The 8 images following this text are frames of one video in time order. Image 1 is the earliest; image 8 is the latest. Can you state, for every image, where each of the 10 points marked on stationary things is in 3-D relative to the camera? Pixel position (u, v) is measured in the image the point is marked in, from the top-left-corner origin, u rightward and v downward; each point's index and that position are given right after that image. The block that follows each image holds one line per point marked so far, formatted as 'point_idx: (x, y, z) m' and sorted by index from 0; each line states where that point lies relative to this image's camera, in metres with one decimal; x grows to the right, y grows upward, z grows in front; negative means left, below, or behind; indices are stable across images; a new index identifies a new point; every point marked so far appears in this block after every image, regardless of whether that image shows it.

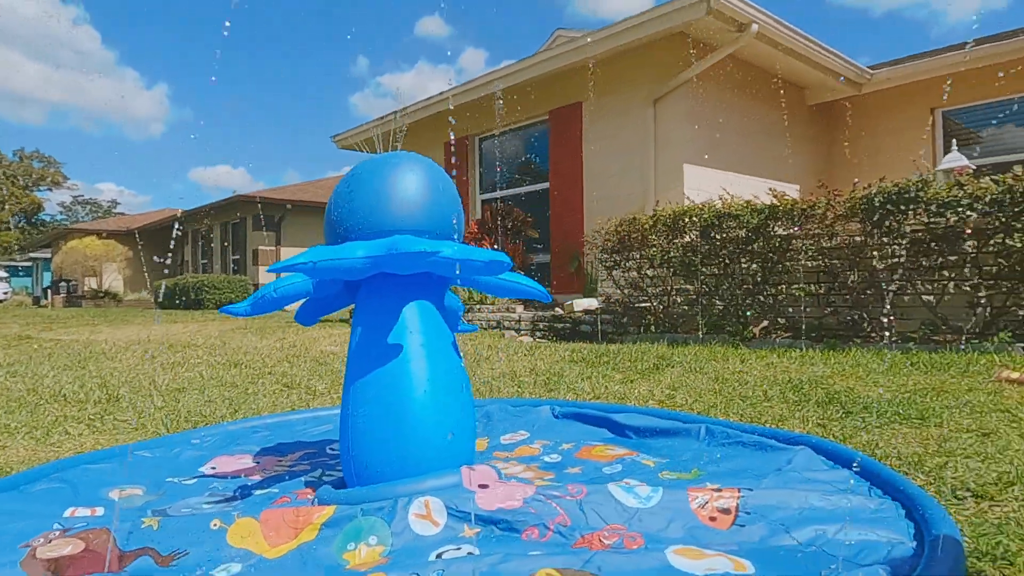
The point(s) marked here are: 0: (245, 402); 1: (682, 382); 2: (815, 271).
0: (-1.1, -0.5, +2.7) m
1: (+0.8, -0.4, +3.0) m
2: (+2.0, +0.1, +4.4) m
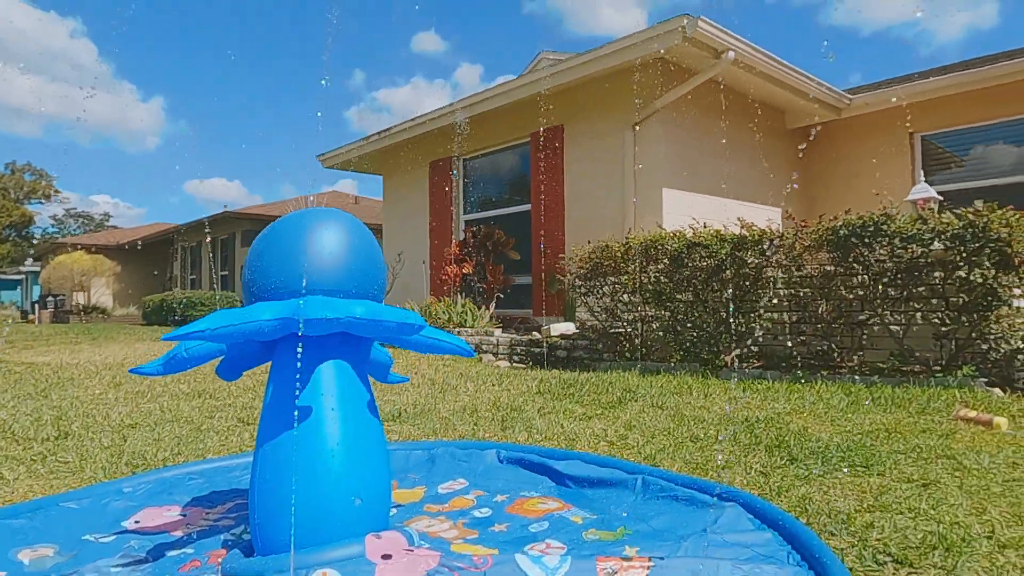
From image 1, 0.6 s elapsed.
0: (-1.3, -0.6, +2.7) m
1: (+0.6, -0.6, +2.9) m
2: (+1.8, -0.1, +4.4) m
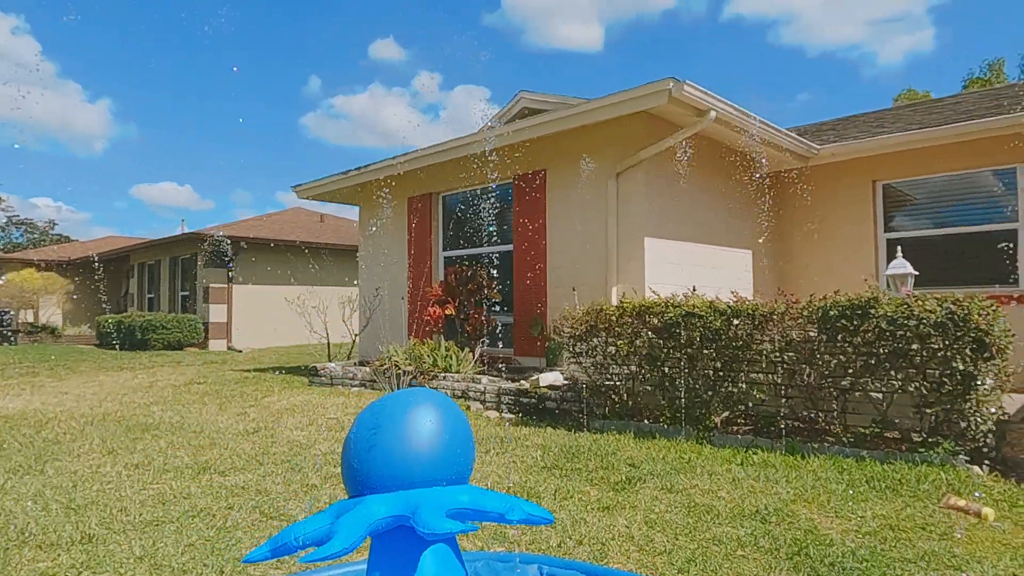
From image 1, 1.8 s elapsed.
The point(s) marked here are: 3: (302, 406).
0: (-1.2, -1.1, +2.7) m
1: (+0.7, -1.0, +3.1) m
2: (+1.8, -0.6, +4.6) m
3: (-2.2, -1.2, +6.8) m
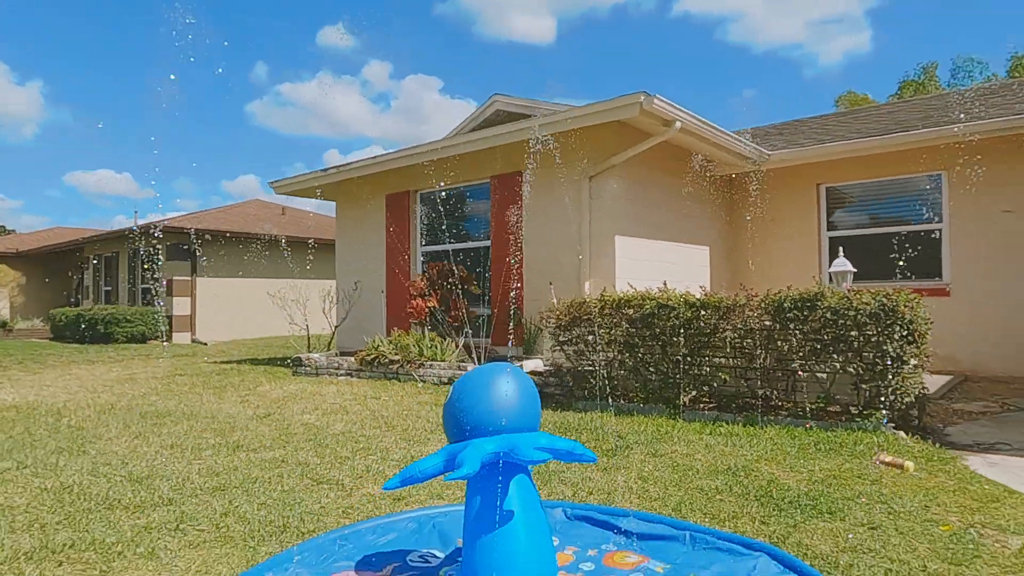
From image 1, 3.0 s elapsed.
0: (-1.1, -1.0, +3.2) m
1: (+0.8, -1.0, +3.7) m
2: (+1.8, -0.5, +5.3) m
3: (-2.3, -1.1, +7.2) m
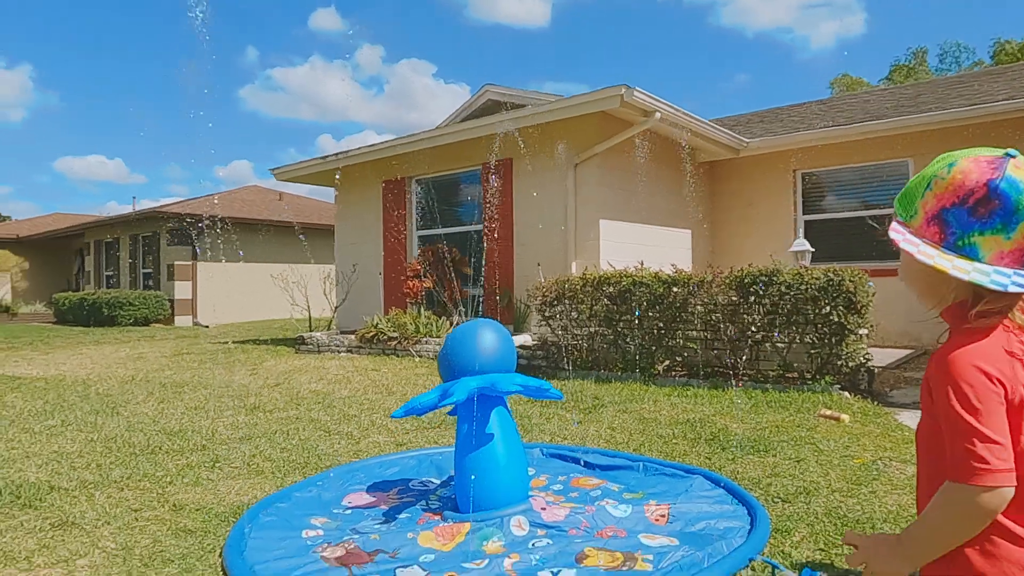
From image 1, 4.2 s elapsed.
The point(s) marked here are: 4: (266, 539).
0: (-1.1, -0.9, +3.7) m
1: (+0.7, -0.9, +4.3) m
2: (+1.7, -0.3, +5.9) m
3: (-2.4, -0.9, +7.8) m
4: (-0.9, -0.9, +2.4) m
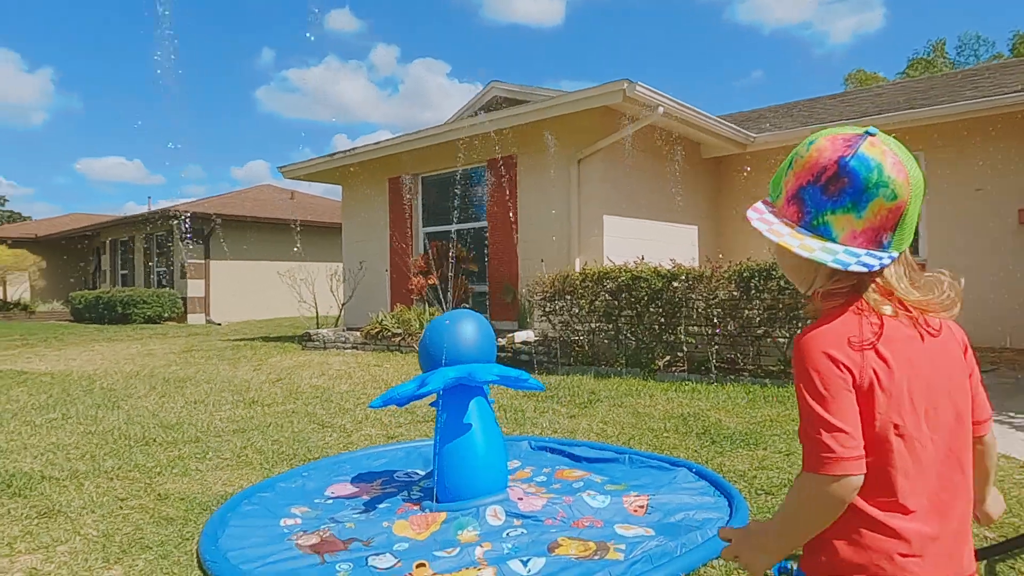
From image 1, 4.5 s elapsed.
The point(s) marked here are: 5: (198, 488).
0: (-1.2, -0.9, +3.8) m
1: (+0.6, -0.8, +4.2) m
2: (+1.7, -0.3, +5.8) m
3: (-2.4, -0.9, +7.8) m
4: (-1.0, -0.9, +2.4) m
5: (-1.4, -0.9, +3.0) m
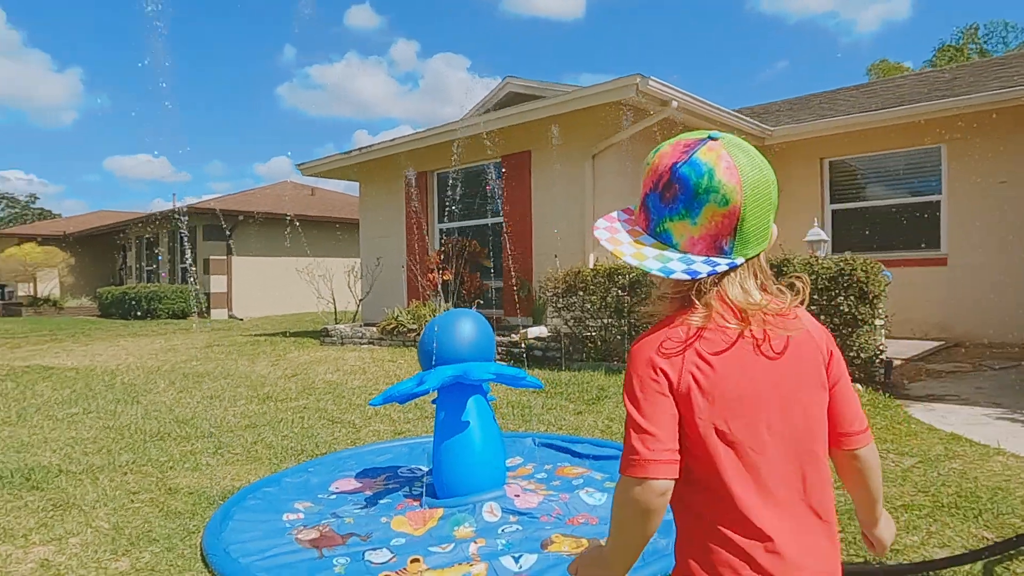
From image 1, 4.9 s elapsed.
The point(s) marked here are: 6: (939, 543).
0: (-1.2, -0.9, +3.8) m
1: (+0.7, -0.8, +4.3) m
2: (+1.8, -0.3, +5.8) m
3: (-2.3, -0.8, +7.9) m
4: (-1.0, -0.9, +2.5) m
5: (-1.4, -0.9, +3.1) m
6: (+1.4, -0.9, +2.2) m
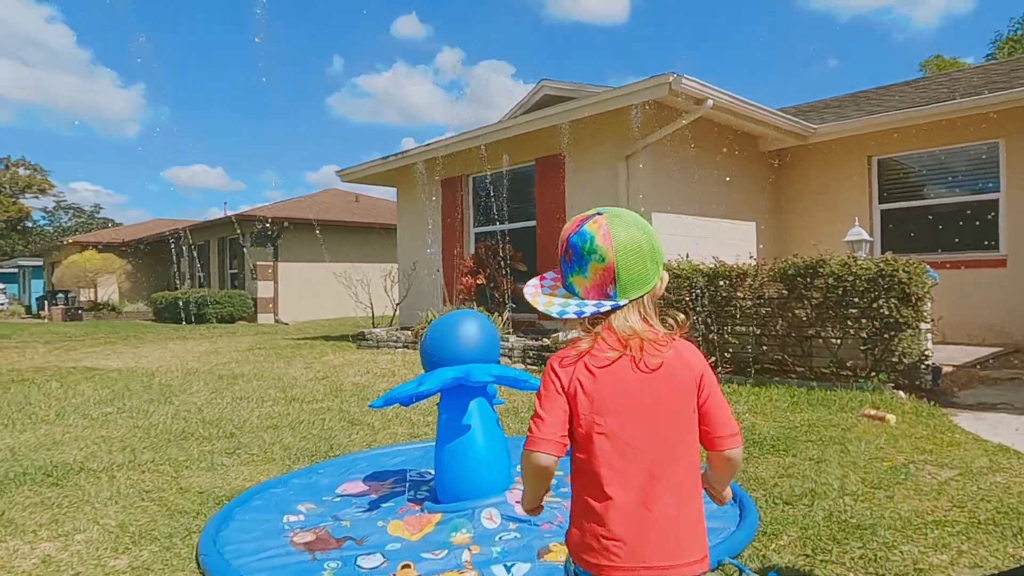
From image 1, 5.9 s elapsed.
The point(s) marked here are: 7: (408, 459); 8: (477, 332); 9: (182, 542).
0: (-1.1, -0.9, +3.8) m
1: (+0.8, -0.8, +4.1) m
2: (+2.0, -0.3, +5.6) m
3: (-1.9, -0.9, +8.0) m
4: (-1.0, -0.9, +2.5) m
5: (-1.4, -0.9, +3.1) m
6: (+1.4, -0.9, +2.1) m
7: (-0.5, -0.9, +3.3) m
8: (-0.1, -0.2, +2.6) m
9: (-1.2, -0.9, +2.3) m
